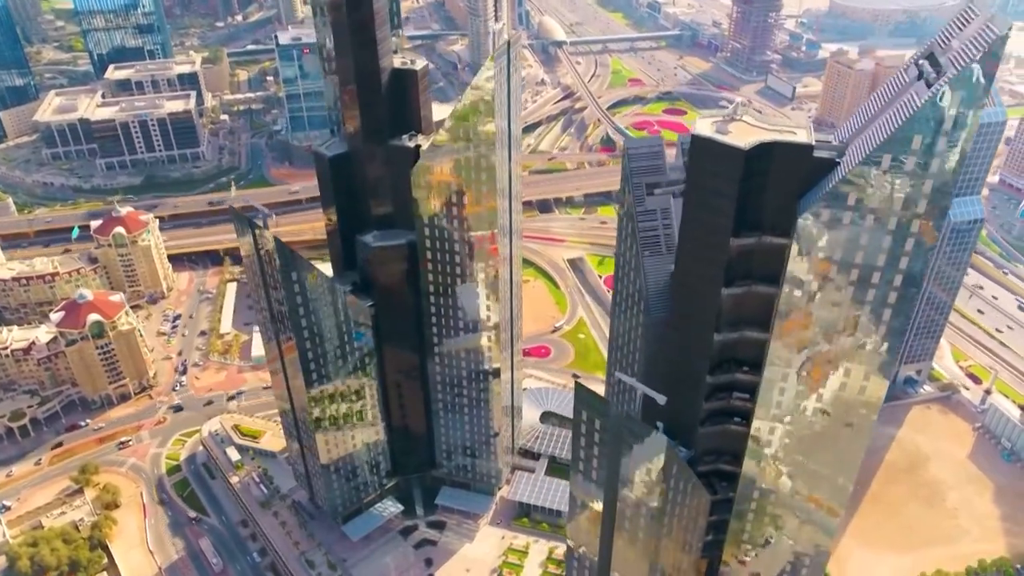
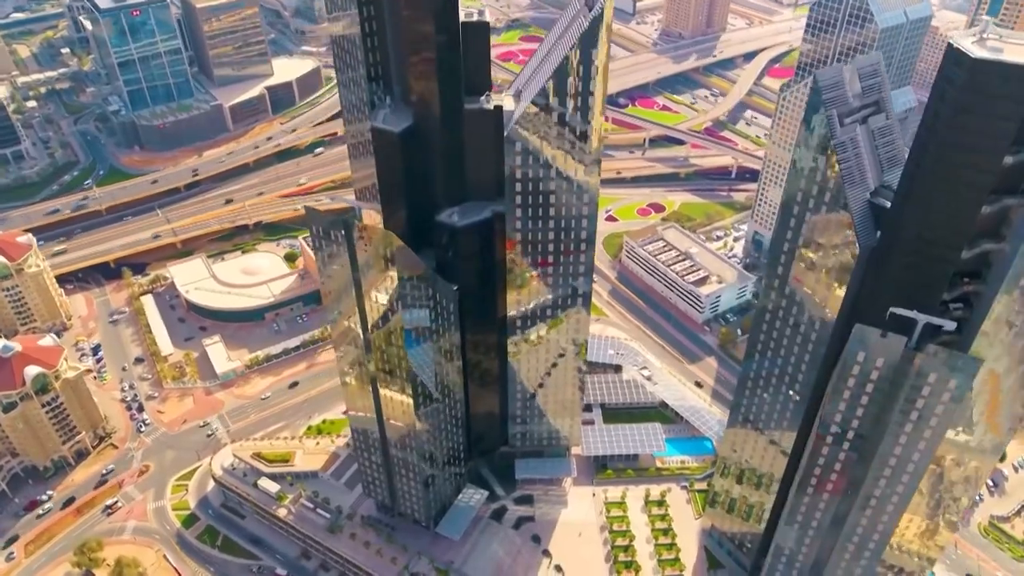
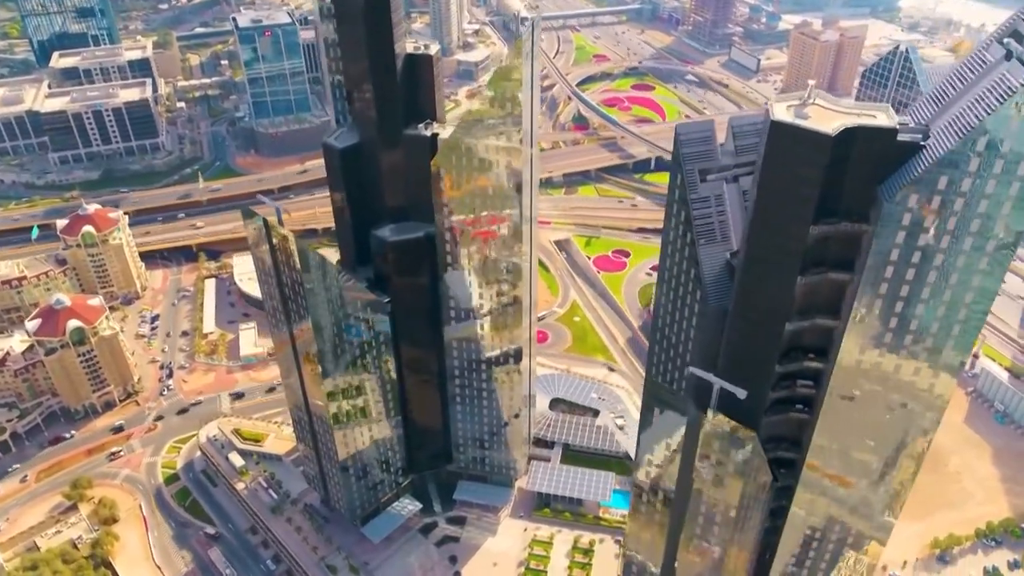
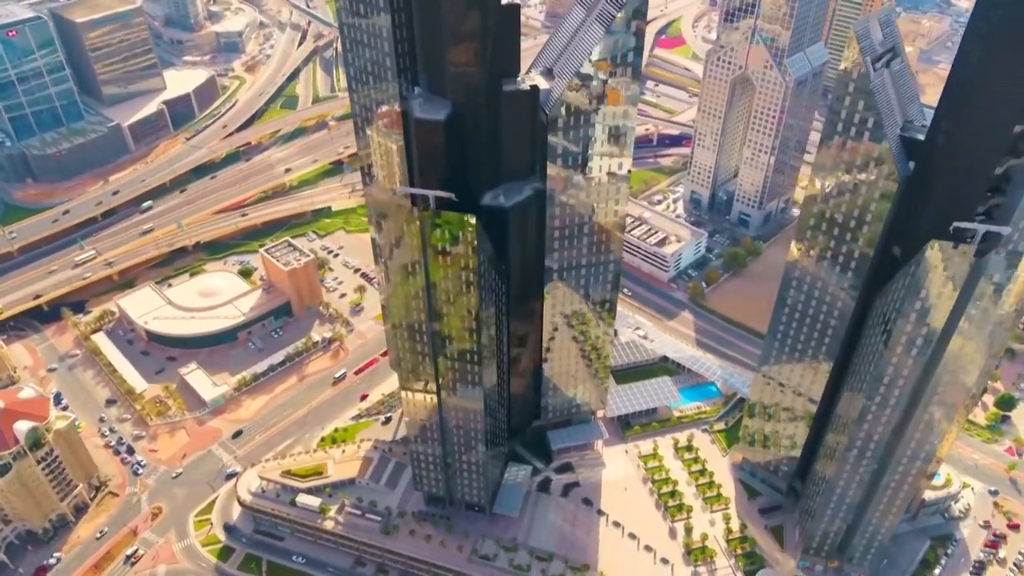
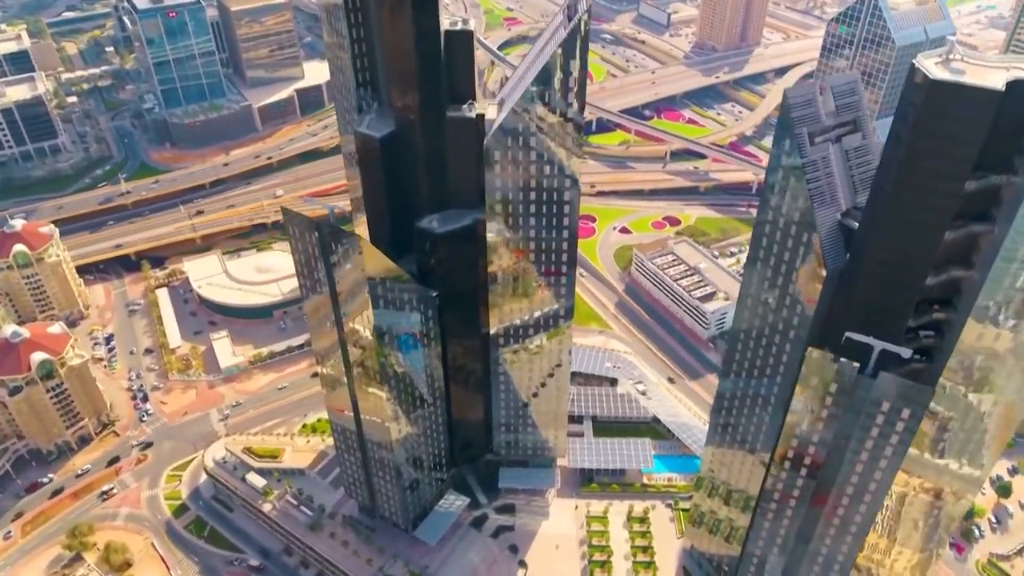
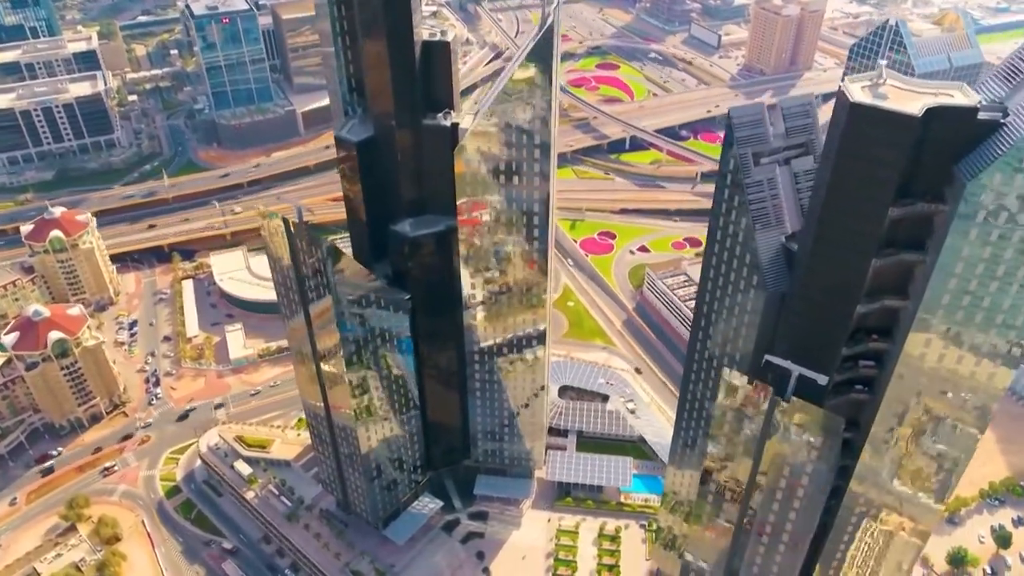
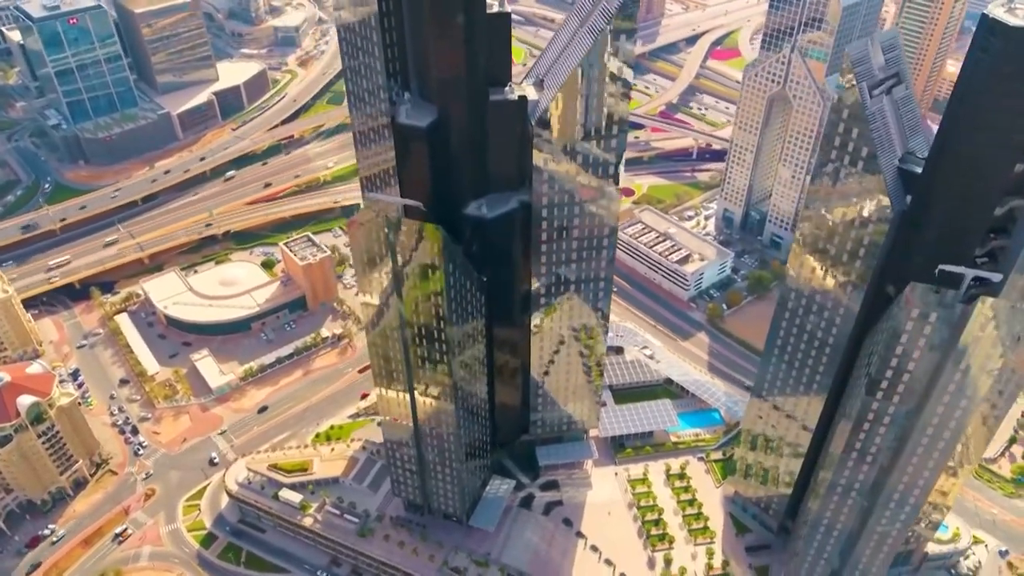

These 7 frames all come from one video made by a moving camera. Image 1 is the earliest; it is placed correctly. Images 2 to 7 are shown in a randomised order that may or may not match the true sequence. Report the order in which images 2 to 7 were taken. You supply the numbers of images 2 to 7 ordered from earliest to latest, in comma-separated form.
3, 6, 5, 2, 7, 4
